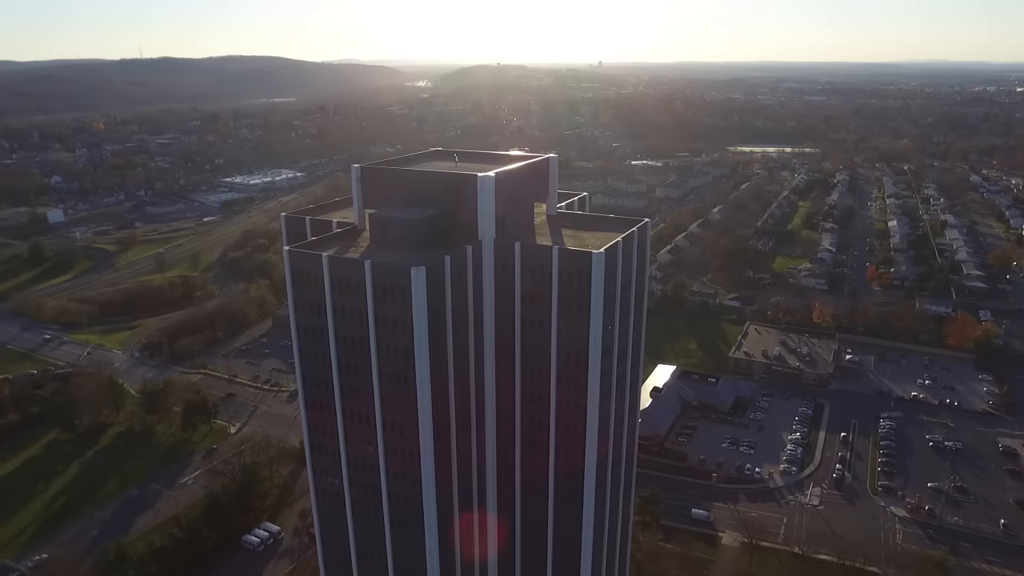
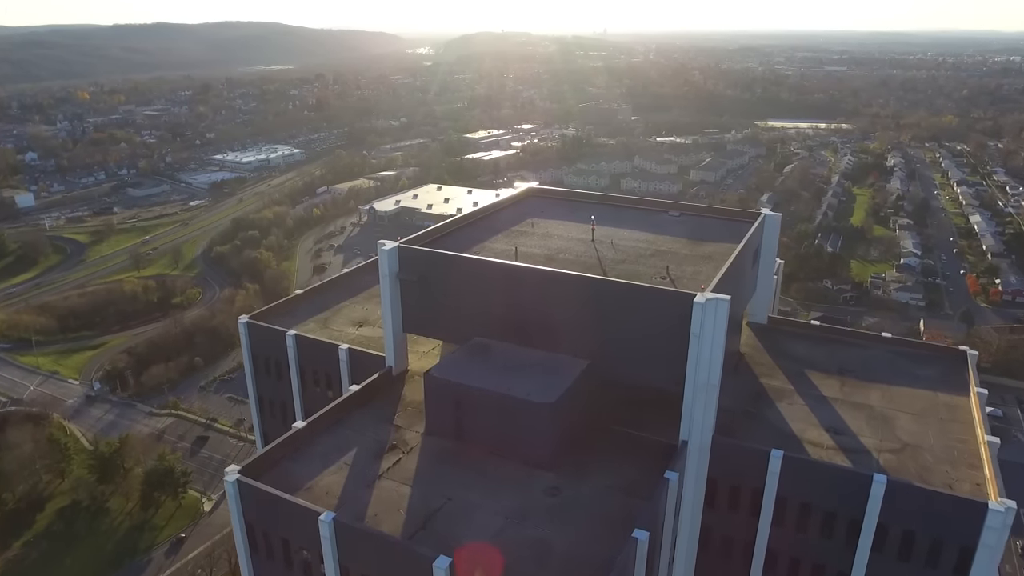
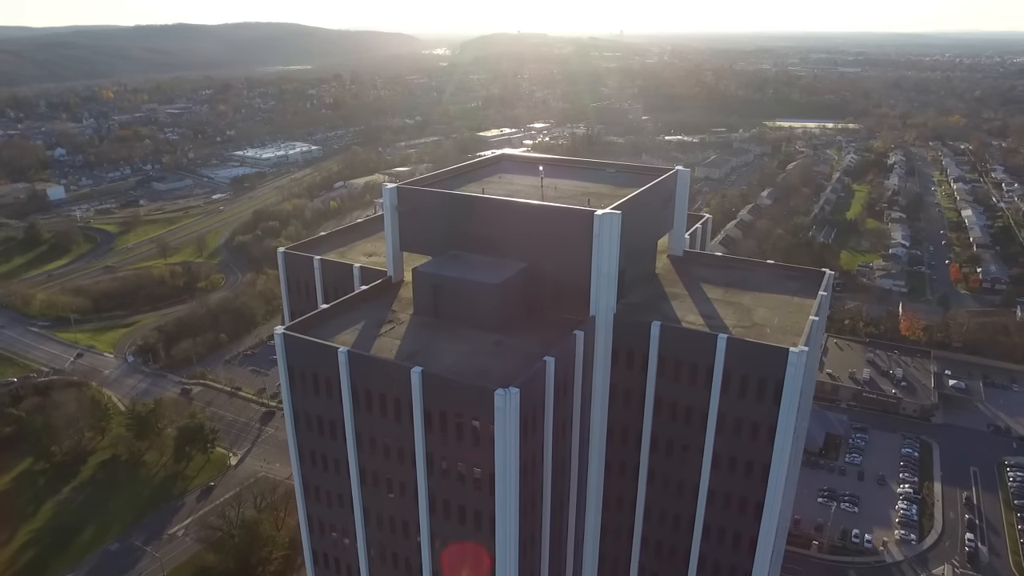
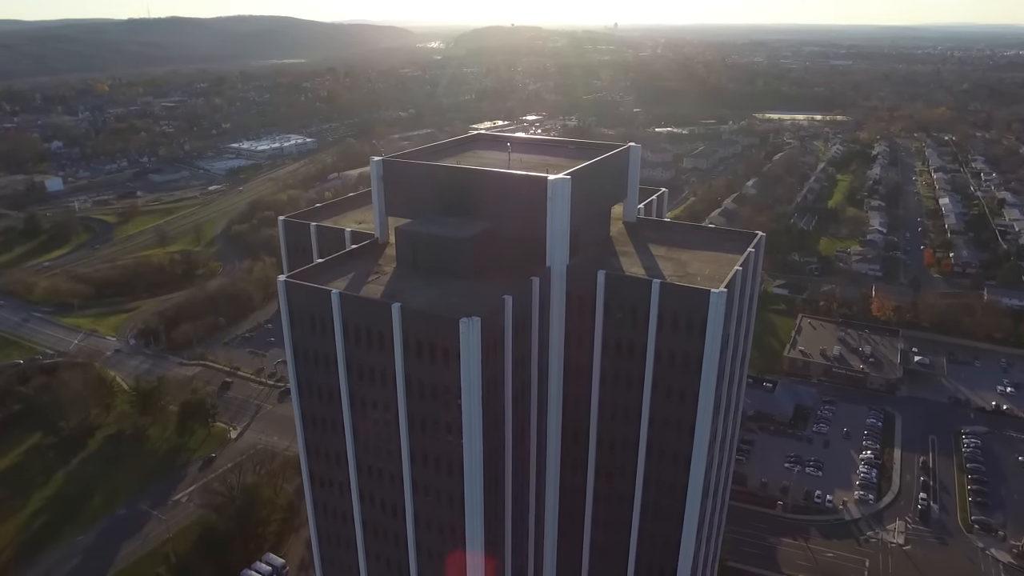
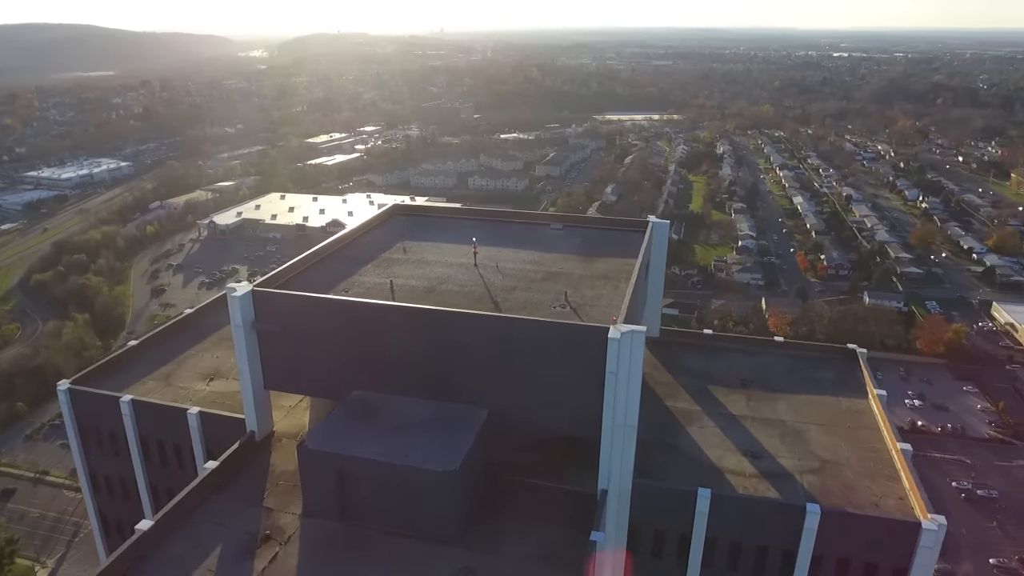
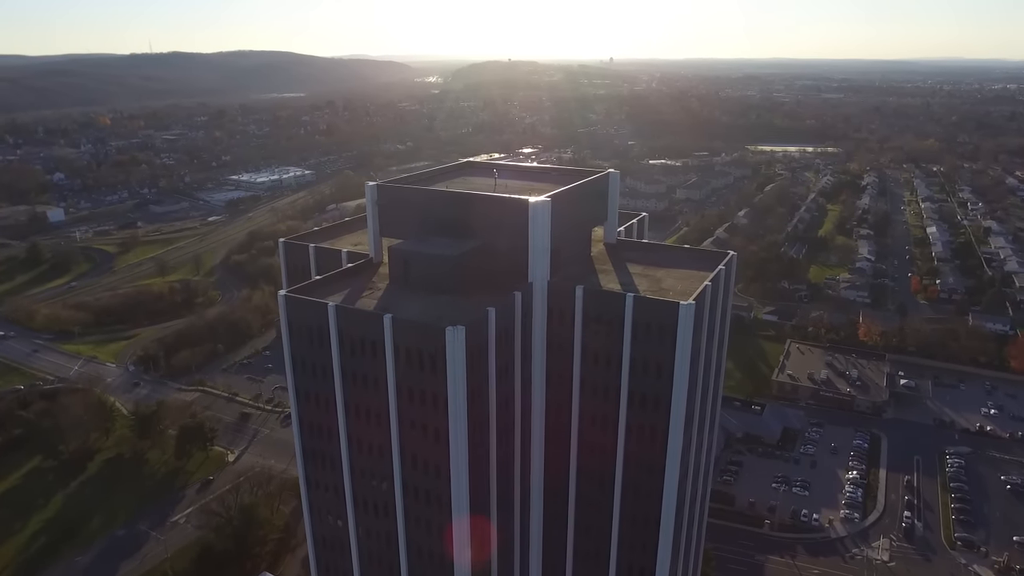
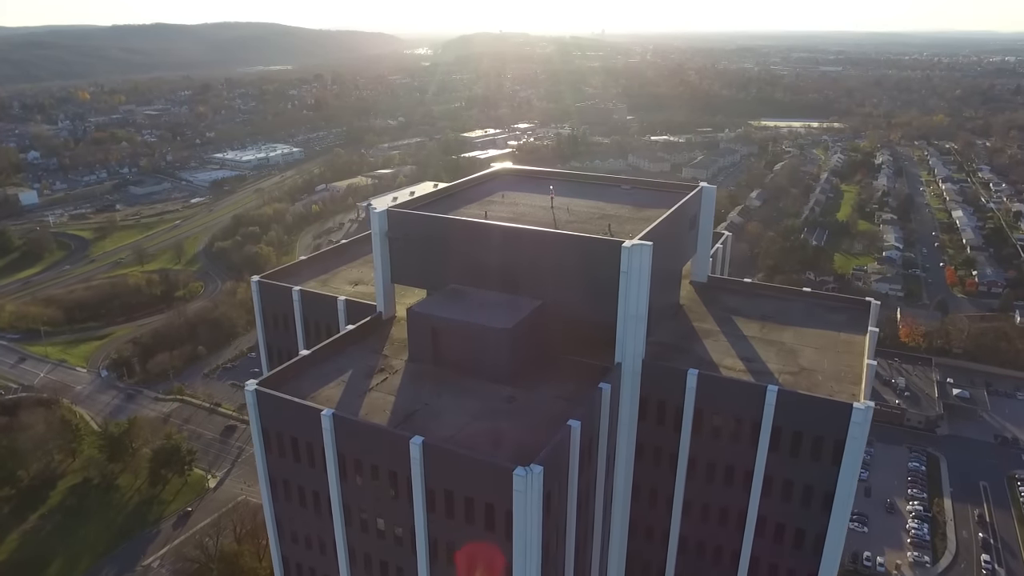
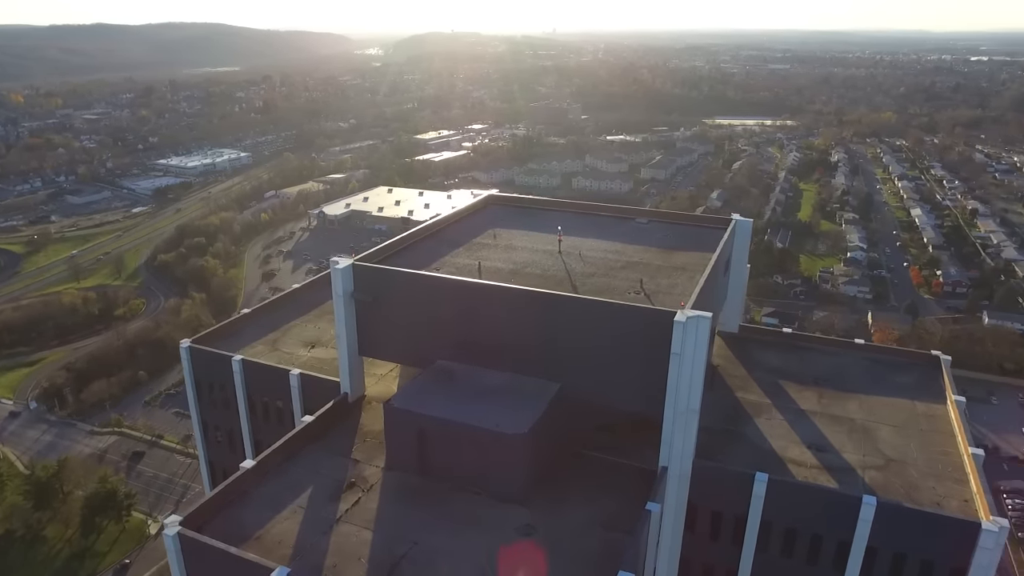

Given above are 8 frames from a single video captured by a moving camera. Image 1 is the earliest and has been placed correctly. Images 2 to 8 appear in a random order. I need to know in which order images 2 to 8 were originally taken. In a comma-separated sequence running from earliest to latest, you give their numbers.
6, 4, 3, 7, 2, 8, 5
